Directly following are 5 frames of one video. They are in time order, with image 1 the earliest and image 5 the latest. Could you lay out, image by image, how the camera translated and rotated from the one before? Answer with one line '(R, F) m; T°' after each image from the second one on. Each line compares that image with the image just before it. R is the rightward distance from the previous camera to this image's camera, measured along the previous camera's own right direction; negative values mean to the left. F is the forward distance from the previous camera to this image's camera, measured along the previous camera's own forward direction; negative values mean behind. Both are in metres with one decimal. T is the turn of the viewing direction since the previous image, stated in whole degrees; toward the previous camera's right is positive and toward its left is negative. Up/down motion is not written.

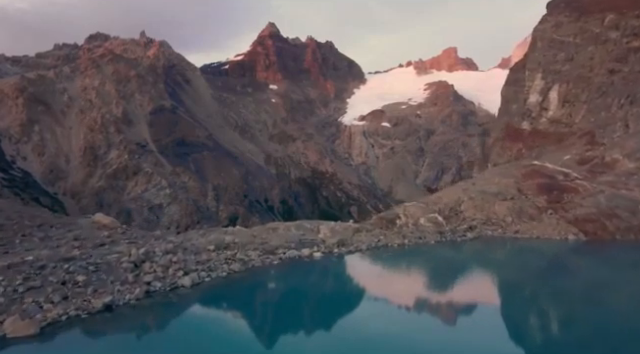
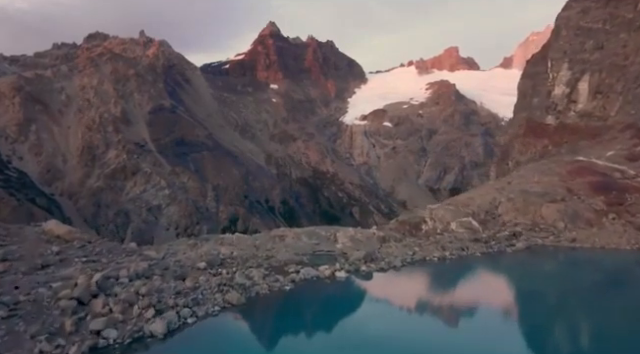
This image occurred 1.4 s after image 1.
(-0.4, +2.7) m; 0°
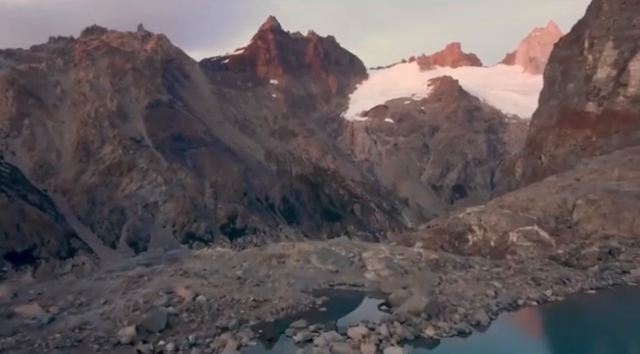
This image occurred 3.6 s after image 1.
(-0.3, +4.2) m; 0°
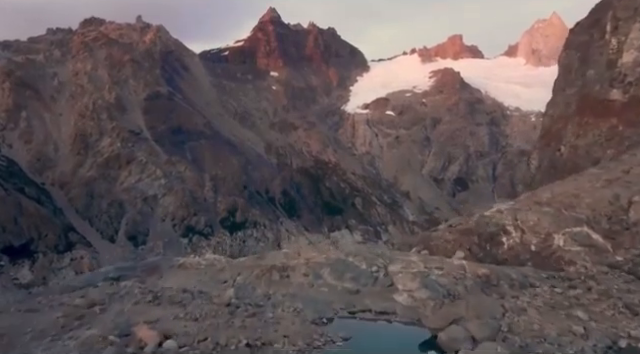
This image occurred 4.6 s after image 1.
(-0.2, +1.9) m; 0°
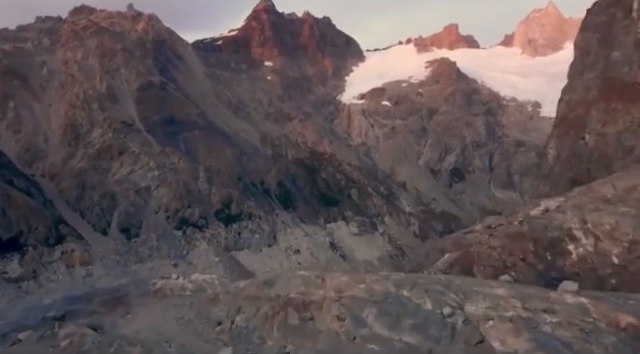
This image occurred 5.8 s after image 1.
(-0.4, +2.4) m; +1°
